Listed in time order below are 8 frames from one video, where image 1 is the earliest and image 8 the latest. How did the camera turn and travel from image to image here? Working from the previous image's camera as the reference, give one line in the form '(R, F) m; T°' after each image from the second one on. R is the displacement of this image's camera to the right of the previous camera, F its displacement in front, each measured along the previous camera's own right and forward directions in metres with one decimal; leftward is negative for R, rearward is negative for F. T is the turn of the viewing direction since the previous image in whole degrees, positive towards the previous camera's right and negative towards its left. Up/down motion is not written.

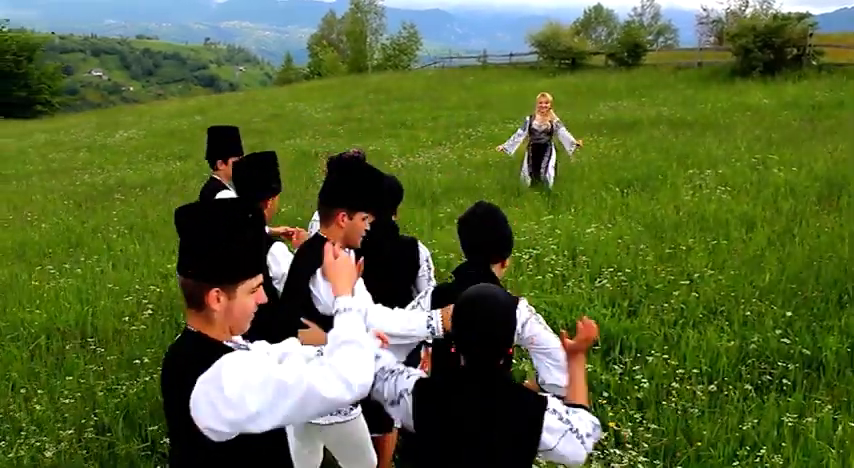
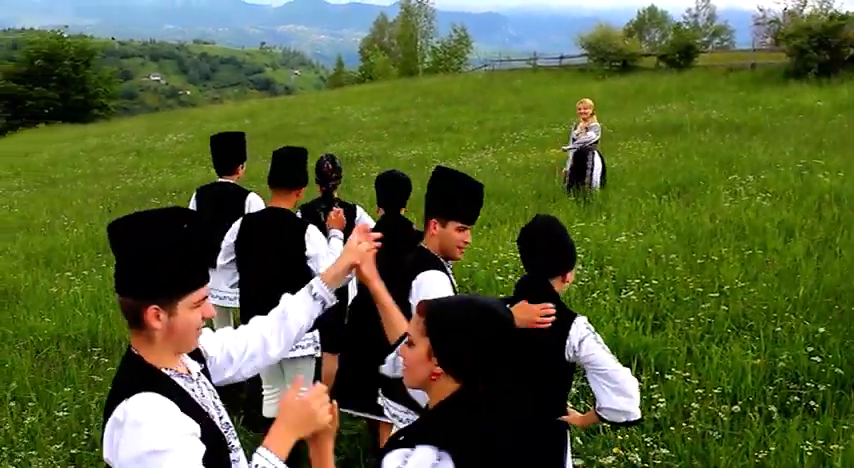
(+0.3, +0.3) m; -3°
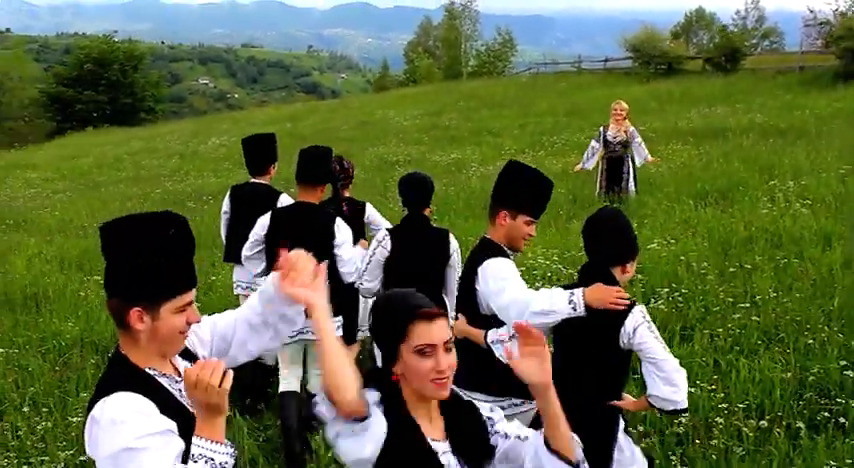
(+0.2, +0.1) m; -3°
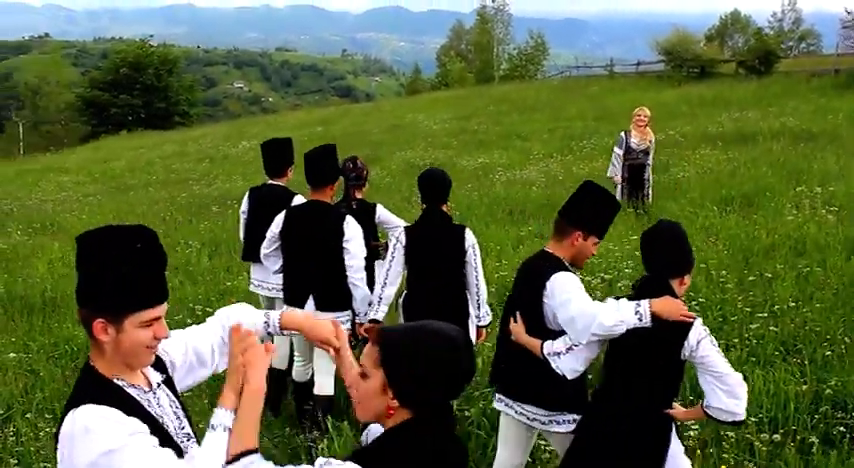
(+0.2, +0.1) m; -2°
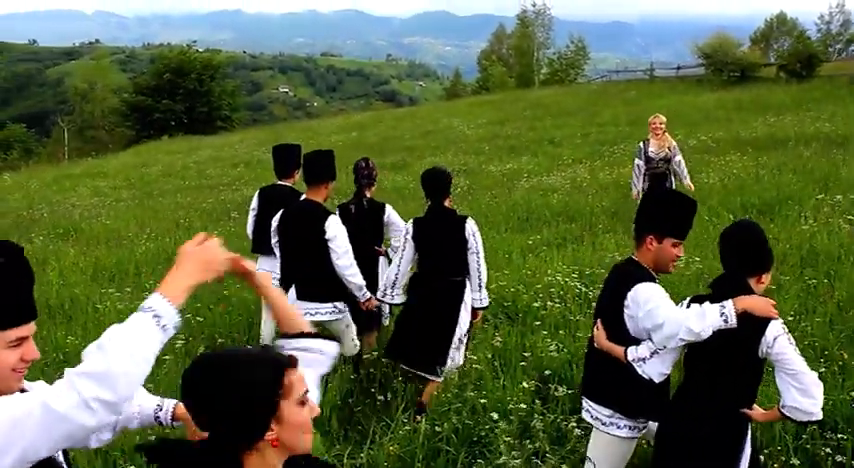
(+0.5, +0.1) m; -3°
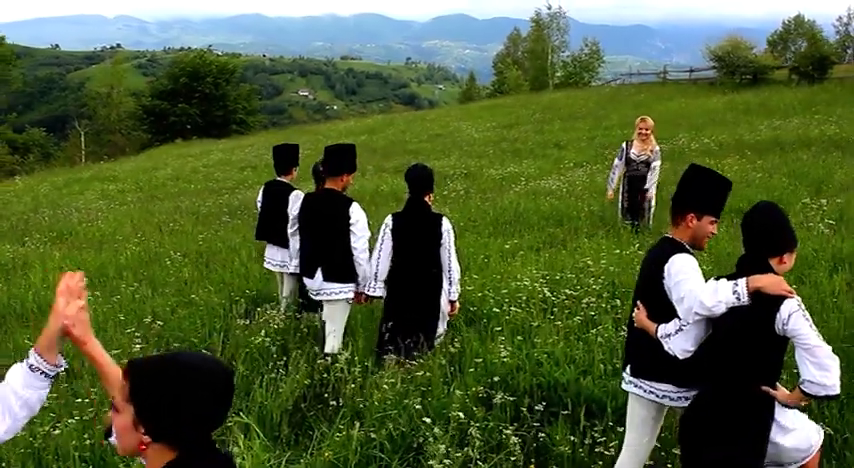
(+0.5, 0.0) m; -1°
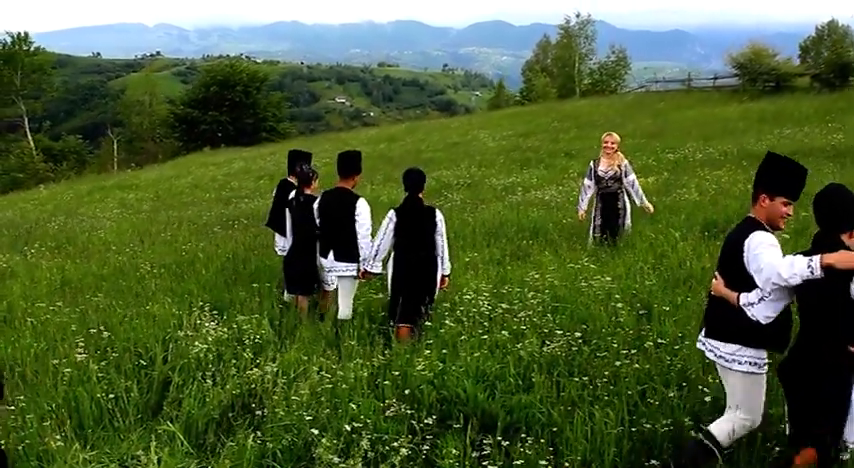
(+0.9, -0.2) m; -2°
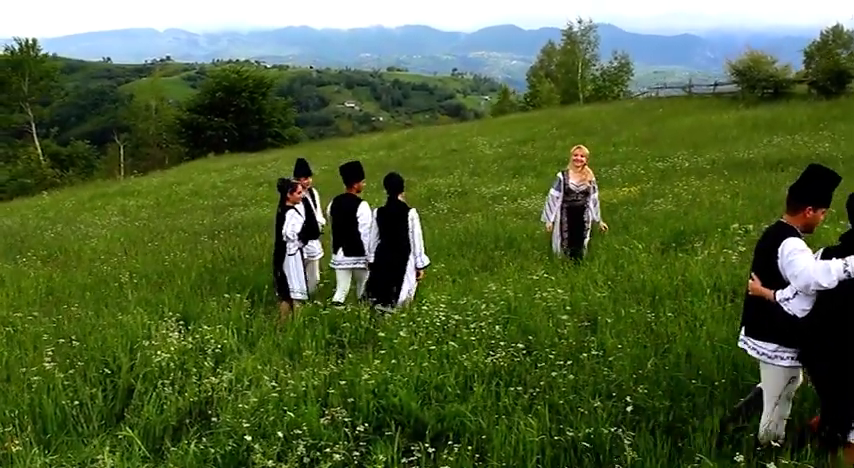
(+0.5, -0.4) m; -1°
